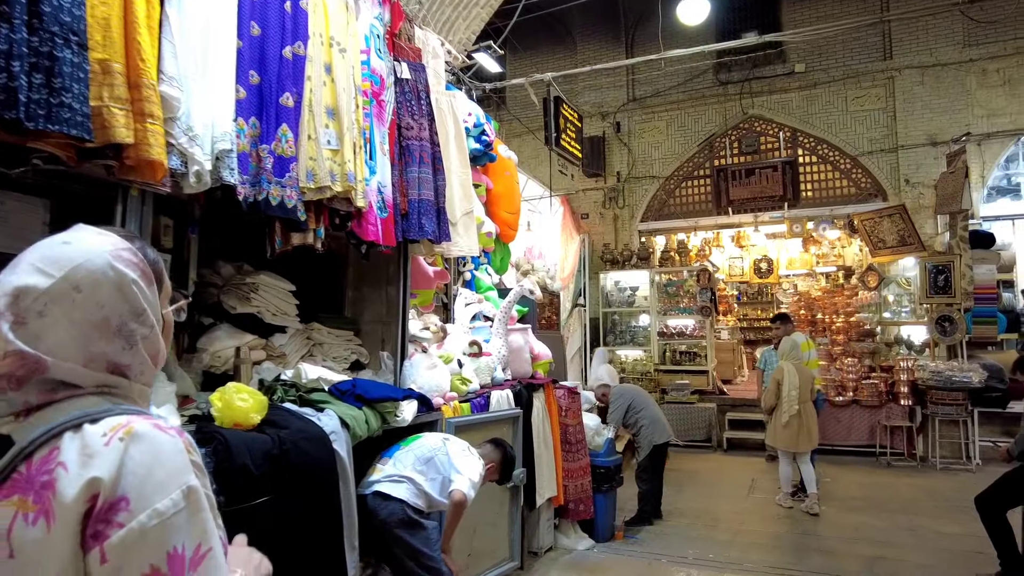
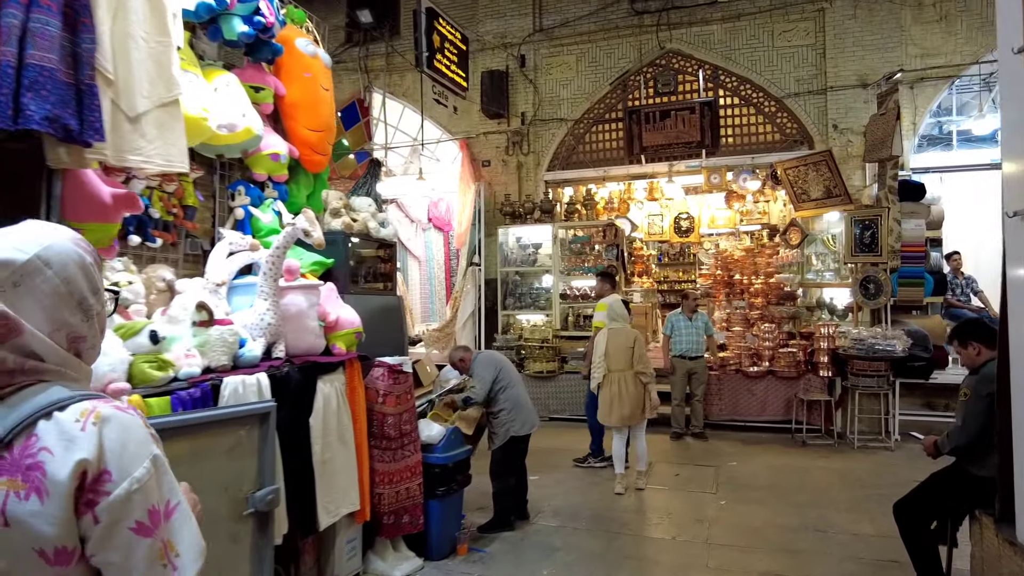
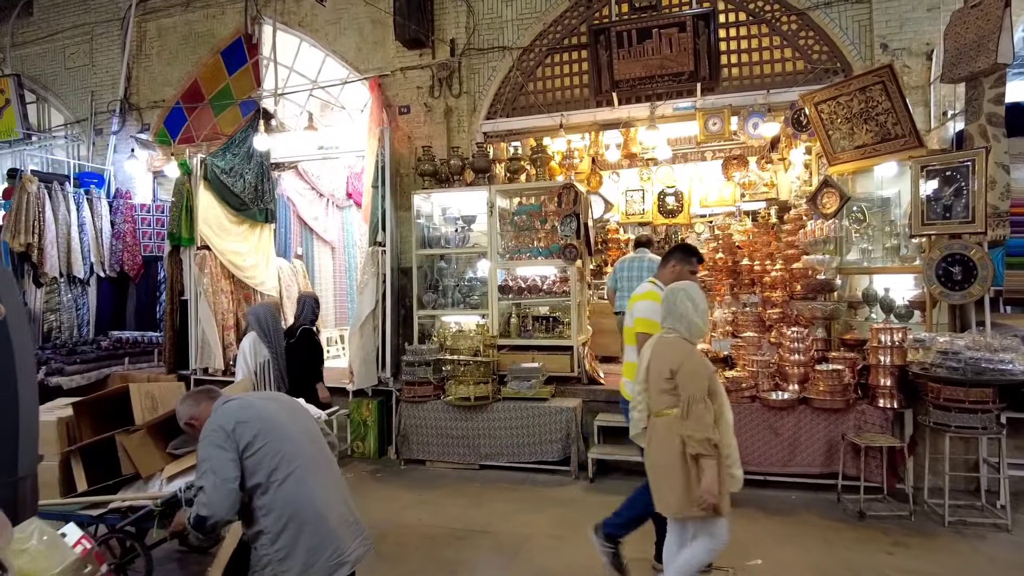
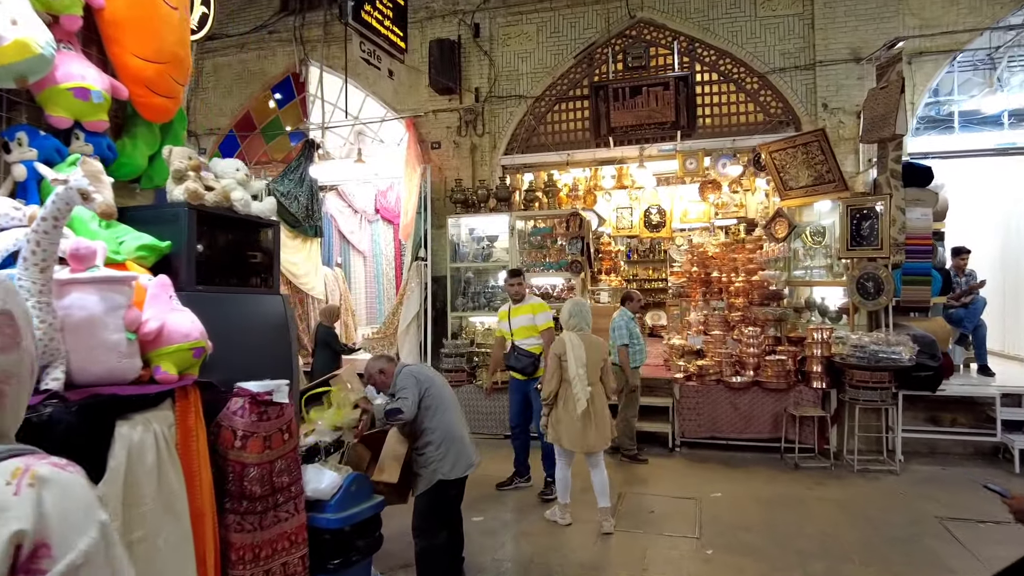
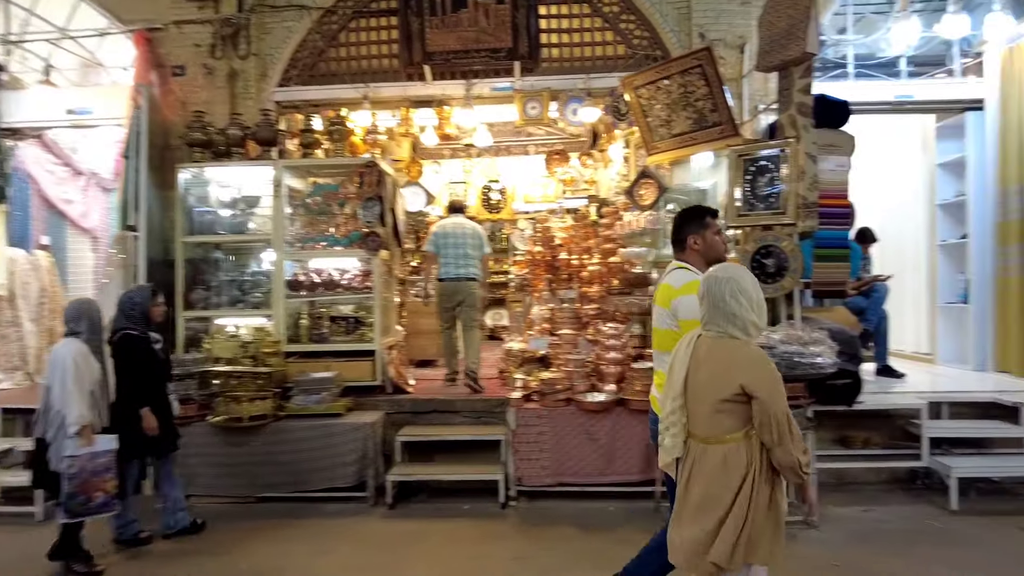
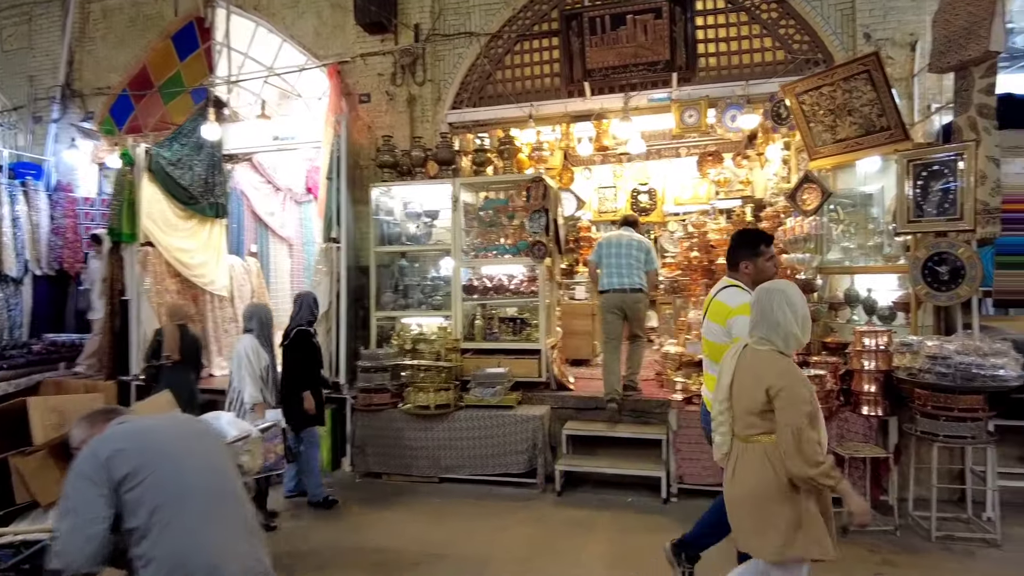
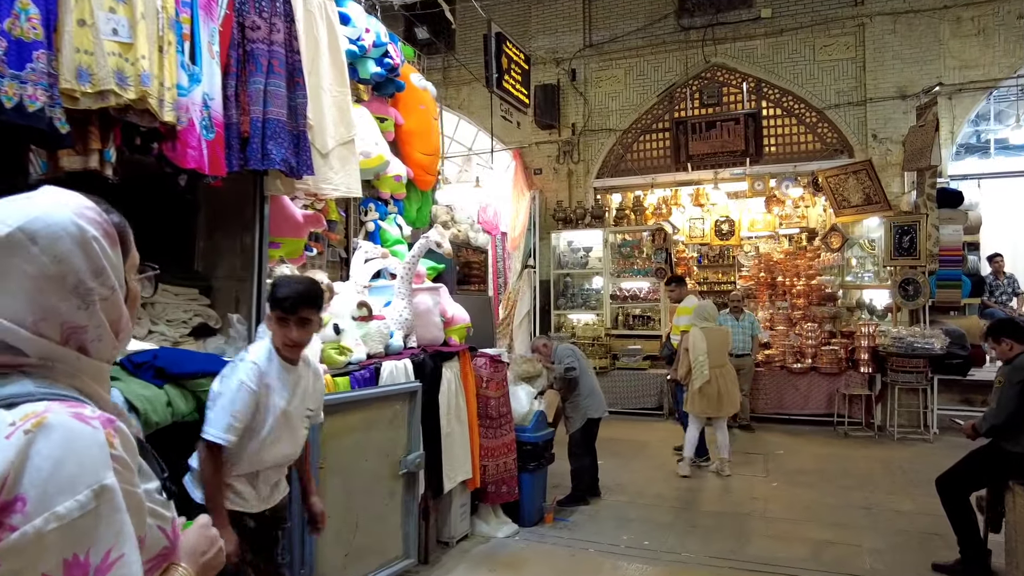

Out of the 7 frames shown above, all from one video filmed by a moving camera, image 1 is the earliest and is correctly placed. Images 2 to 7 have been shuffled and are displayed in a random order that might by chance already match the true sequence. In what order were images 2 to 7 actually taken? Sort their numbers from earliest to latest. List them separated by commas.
7, 2, 4, 3, 6, 5
